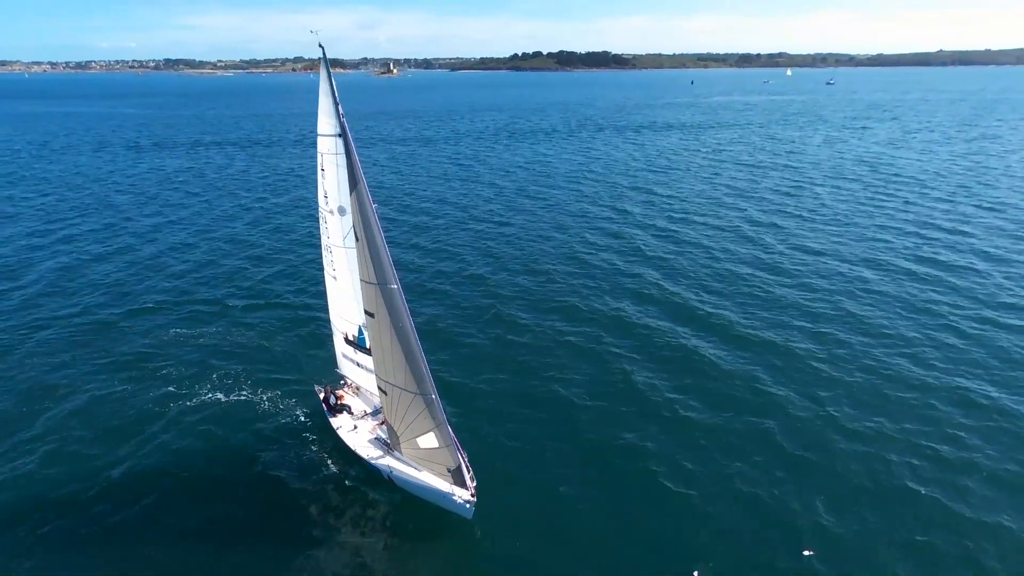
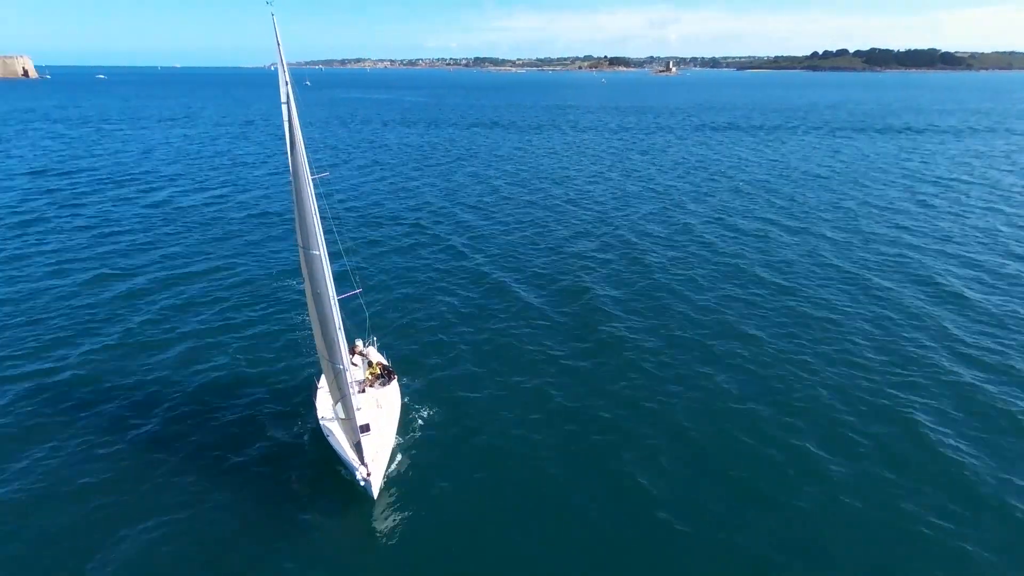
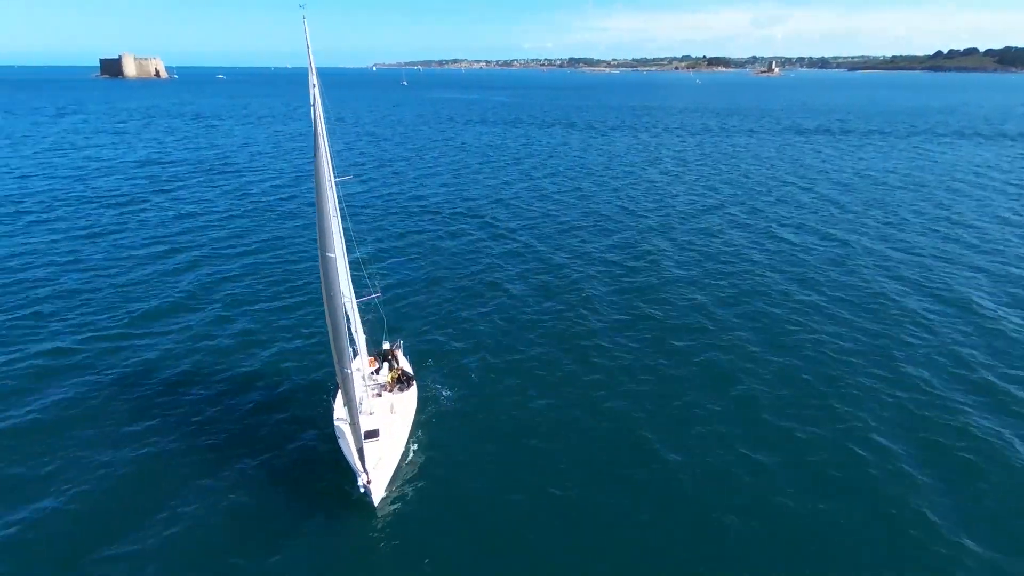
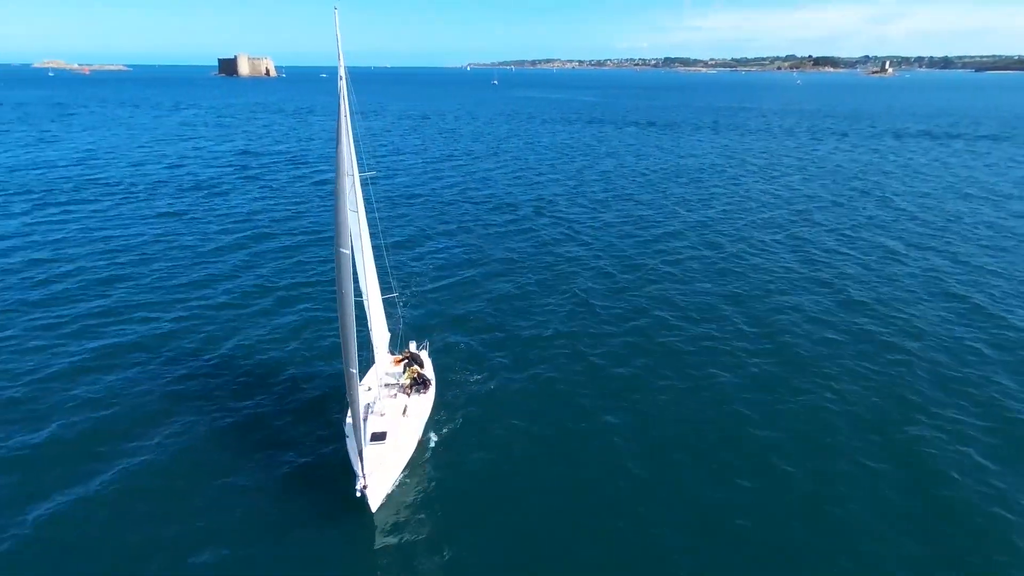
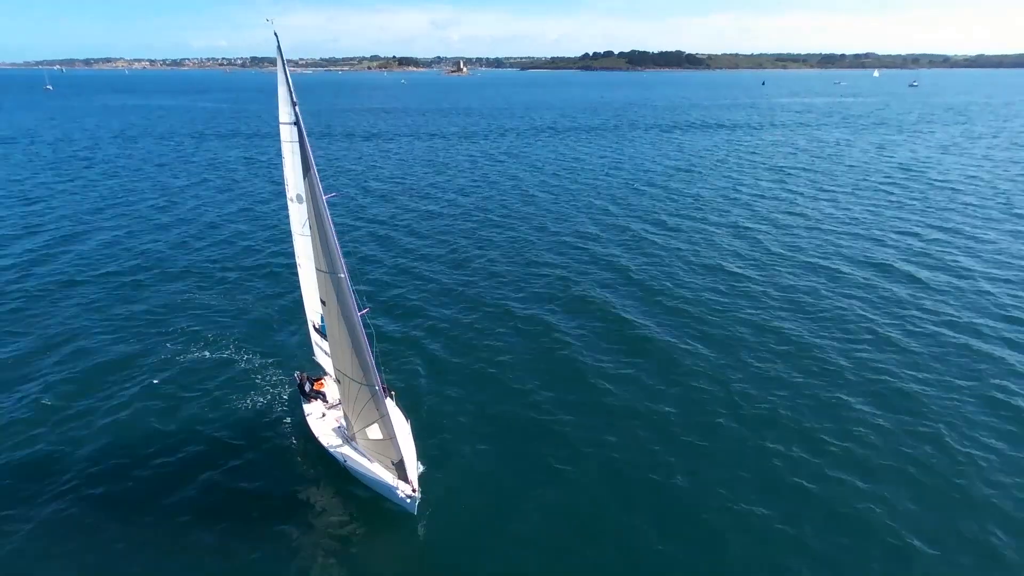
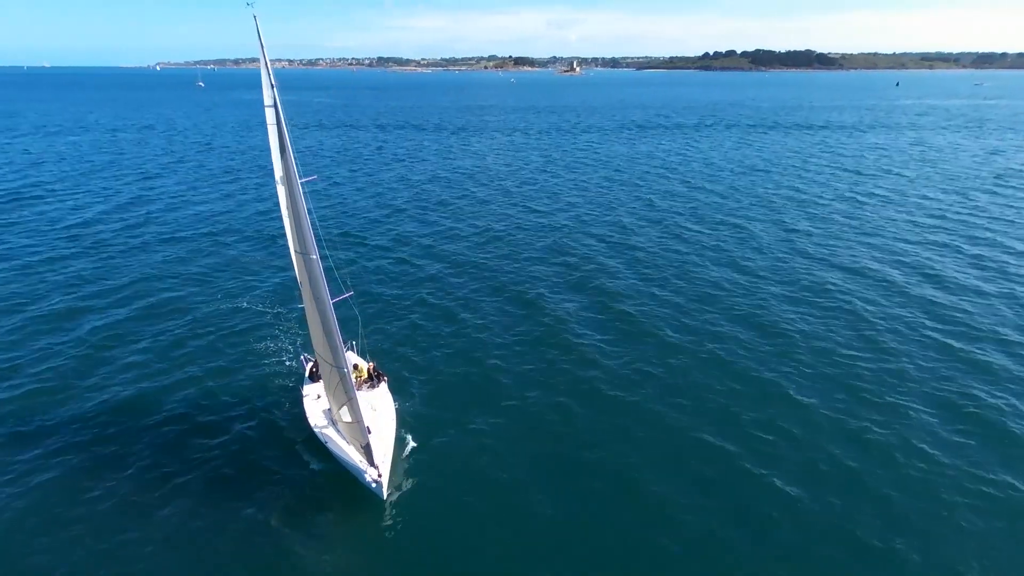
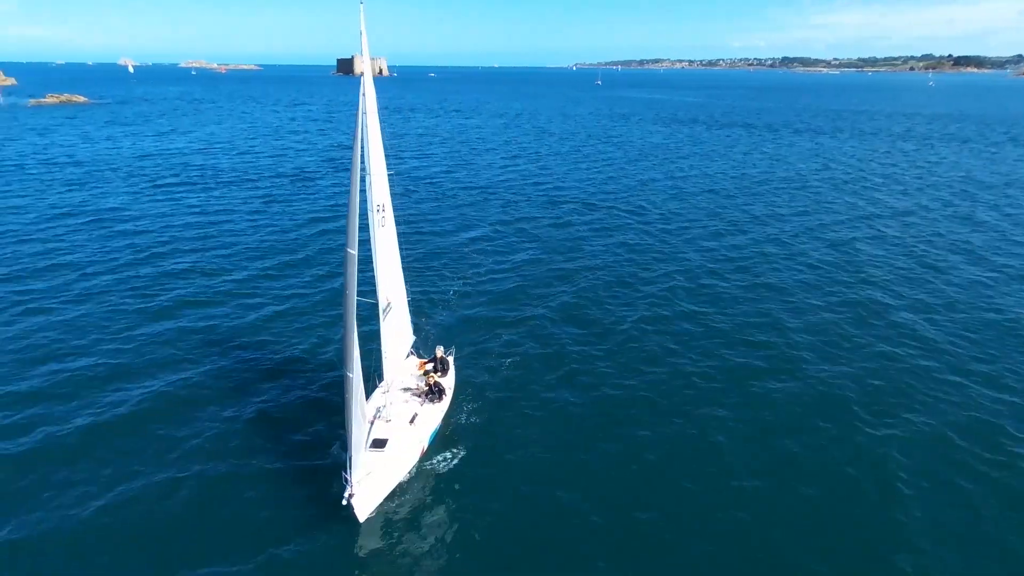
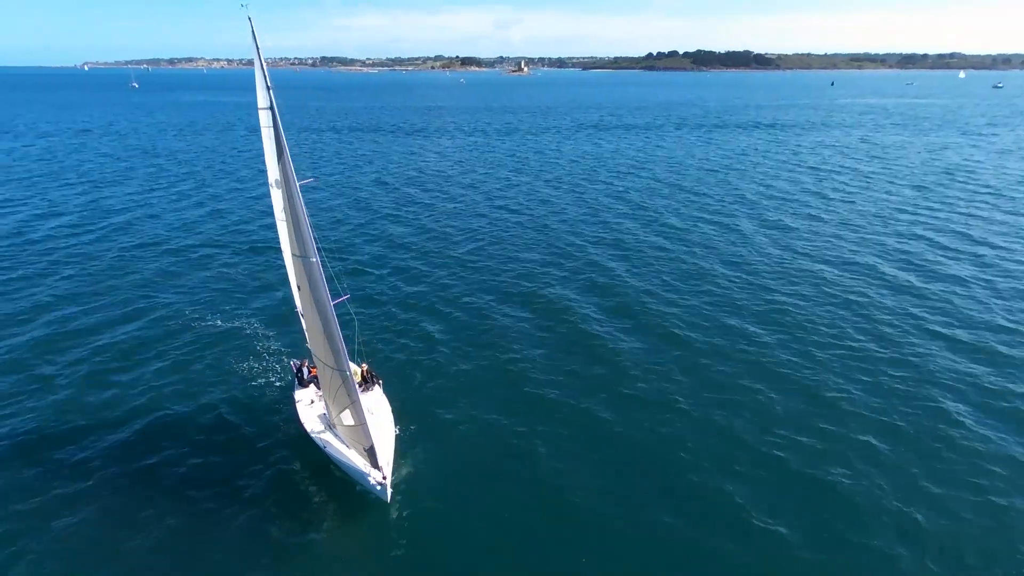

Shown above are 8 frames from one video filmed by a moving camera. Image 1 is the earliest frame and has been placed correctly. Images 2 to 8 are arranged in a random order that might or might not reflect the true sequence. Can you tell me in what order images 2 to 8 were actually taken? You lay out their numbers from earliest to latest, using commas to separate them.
5, 8, 6, 2, 3, 4, 7
